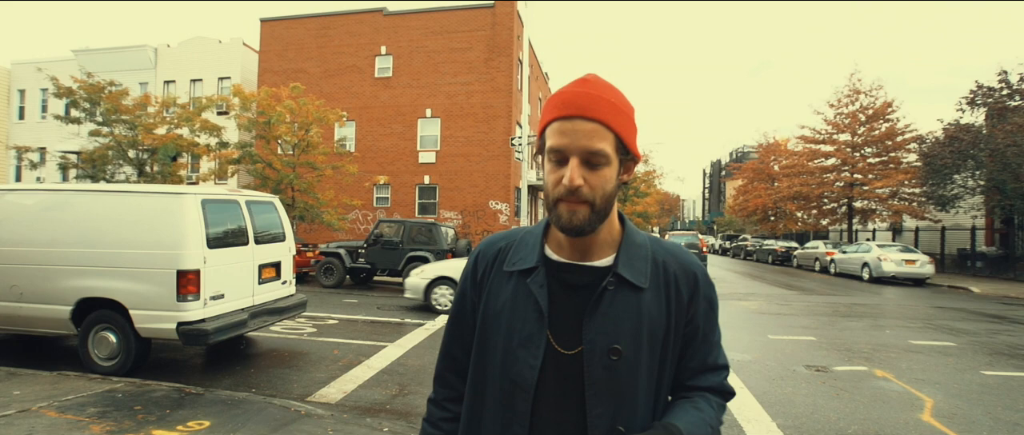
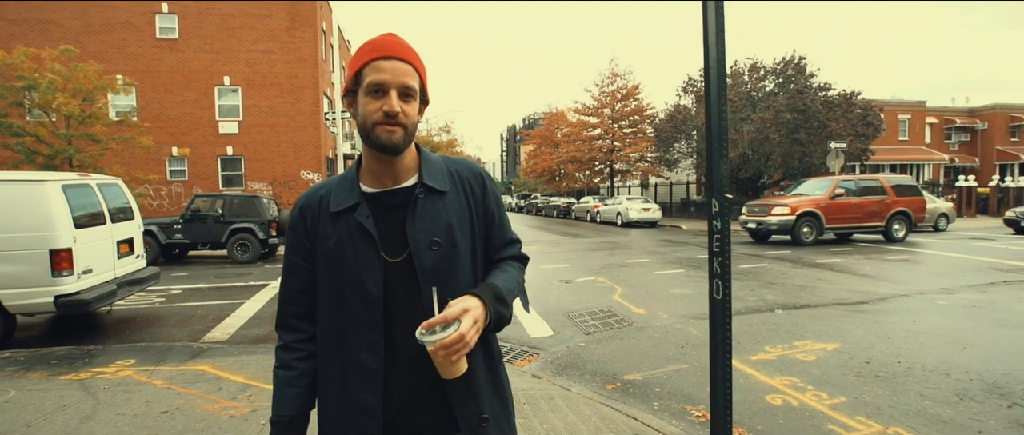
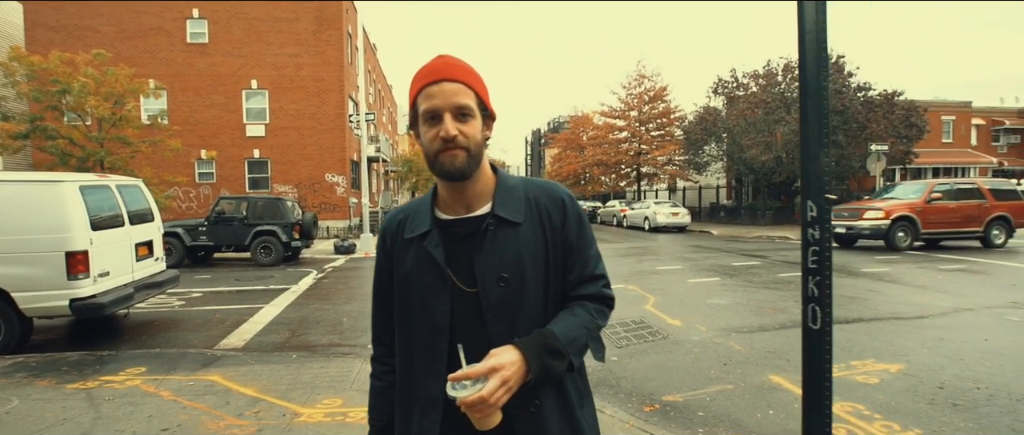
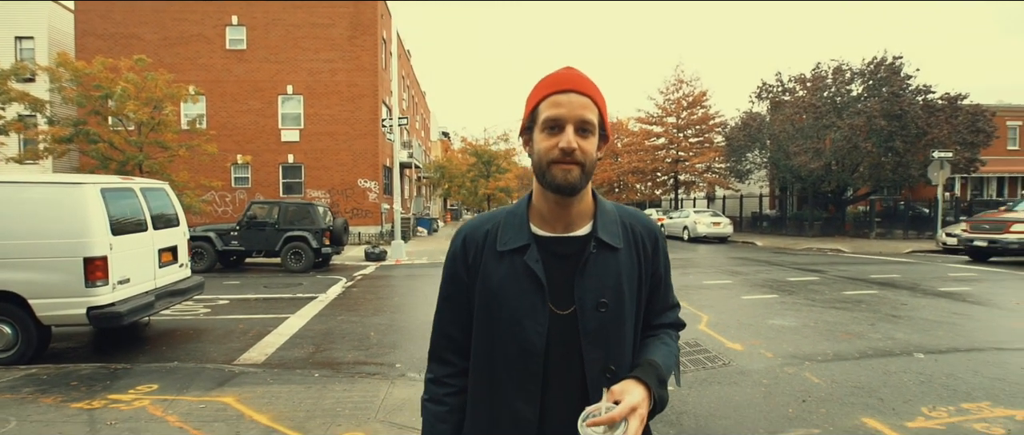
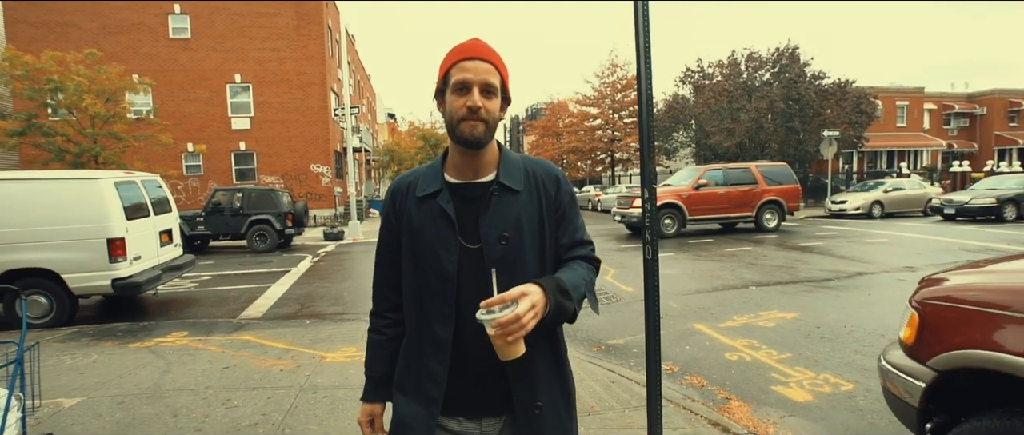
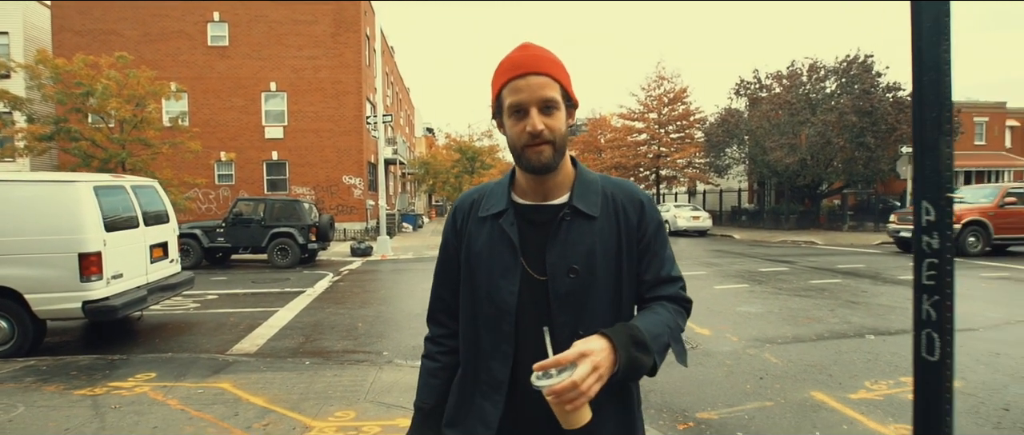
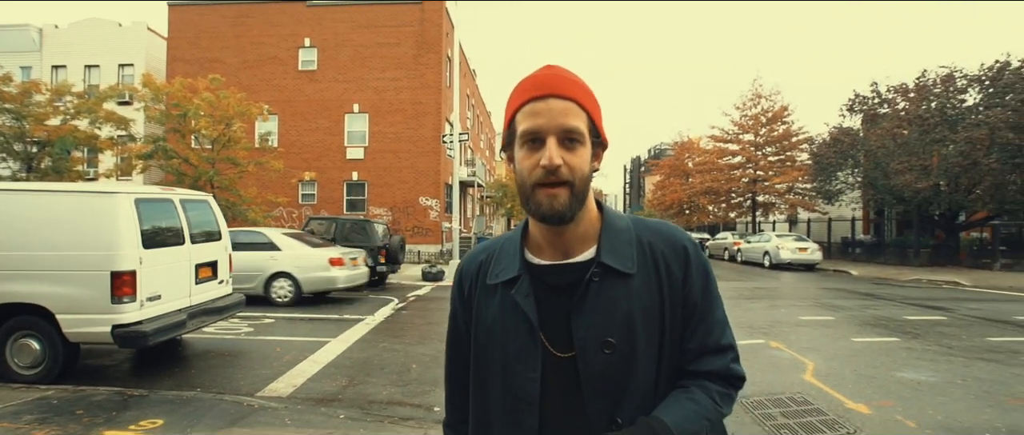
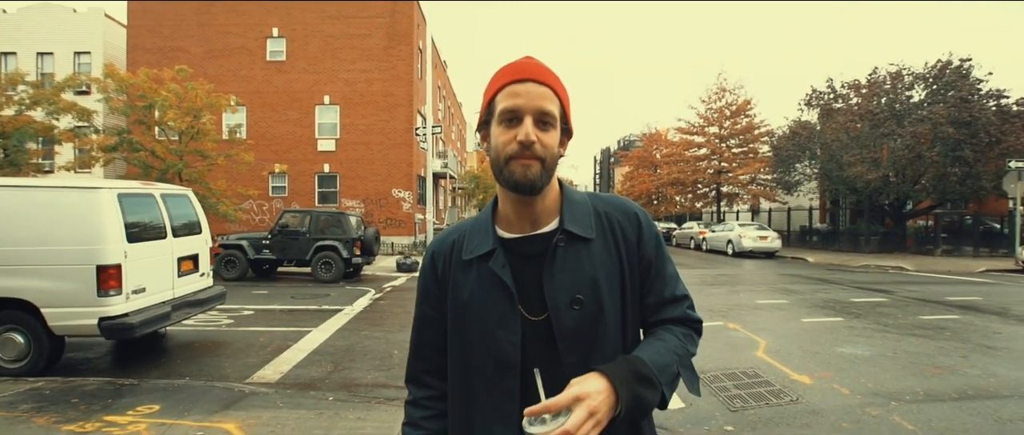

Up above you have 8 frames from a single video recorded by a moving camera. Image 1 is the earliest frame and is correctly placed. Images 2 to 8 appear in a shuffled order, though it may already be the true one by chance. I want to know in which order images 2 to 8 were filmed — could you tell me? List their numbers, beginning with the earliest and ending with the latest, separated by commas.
7, 8, 4, 6, 3, 2, 5
